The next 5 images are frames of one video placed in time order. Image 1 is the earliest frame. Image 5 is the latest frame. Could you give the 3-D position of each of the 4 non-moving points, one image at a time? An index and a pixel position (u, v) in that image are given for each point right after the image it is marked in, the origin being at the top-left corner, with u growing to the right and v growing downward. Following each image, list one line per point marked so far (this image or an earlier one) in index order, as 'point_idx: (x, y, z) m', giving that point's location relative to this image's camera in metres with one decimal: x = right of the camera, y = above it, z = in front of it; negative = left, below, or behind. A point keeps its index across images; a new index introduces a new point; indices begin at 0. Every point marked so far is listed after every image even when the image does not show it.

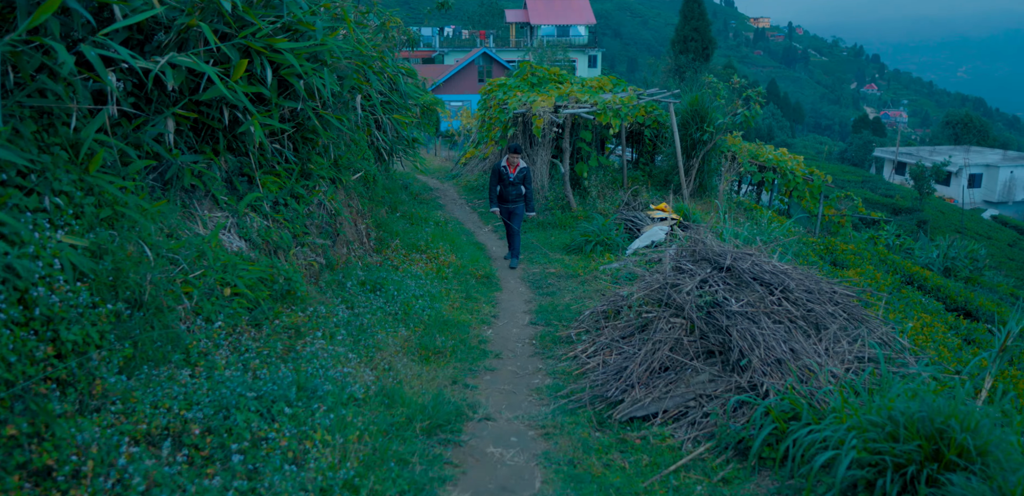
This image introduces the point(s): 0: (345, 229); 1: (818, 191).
0: (-1.9, +0.2, +7.9) m
1: (+6.2, +1.2, +14.6) m
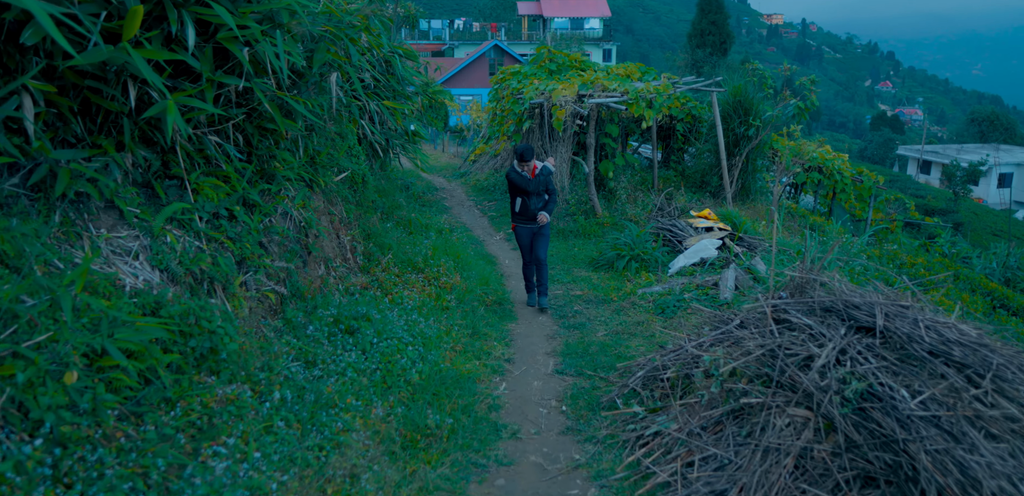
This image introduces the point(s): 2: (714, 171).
0: (-1.7, 0.0, +6.3) m
1: (+6.4, +1.0, +12.9) m
2: (+3.2, +1.2, +11.4) m
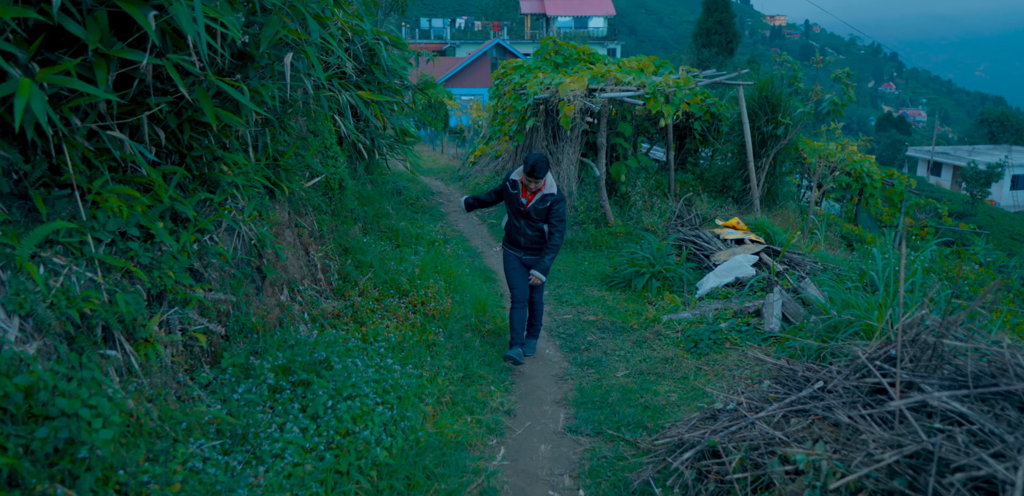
0: (-1.7, -0.1, +5.2) m
1: (+6.5, +0.8, +11.8) m
2: (+3.3, +1.1, +10.3) m
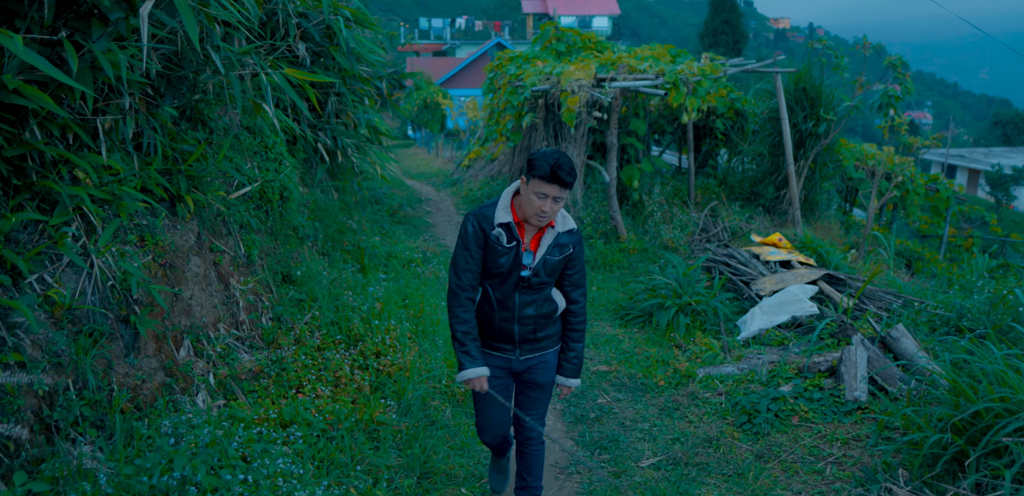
0: (-1.8, -0.3, +3.7) m
1: (+6.4, +0.6, +10.3) m
2: (+3.2, +0.9, +8.9) m
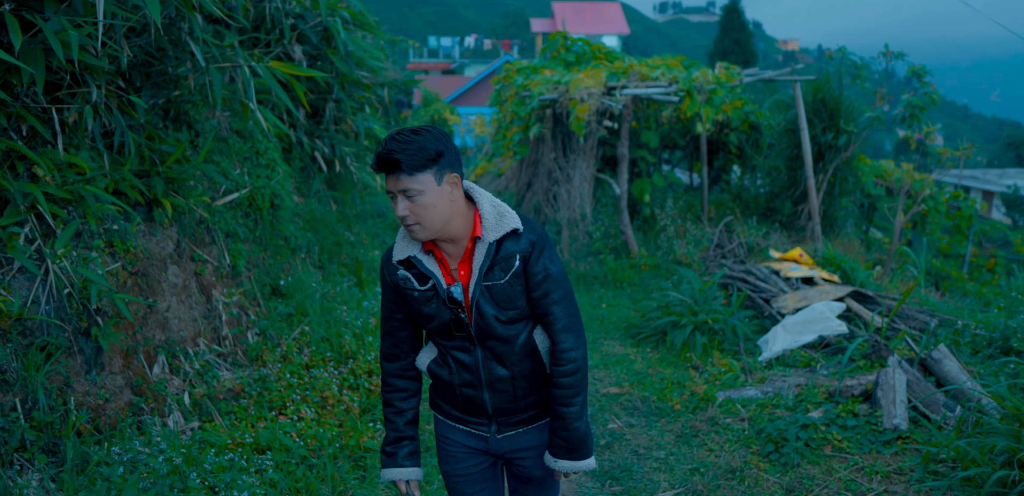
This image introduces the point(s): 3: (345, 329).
0: (-1.8, -0.4, +3.4) m
1: (+6.5, +0.3, +9.9) m
2: (+3.3, +0.7, +8.5) m
3: (-1.1, -0.5, +4.6) m
